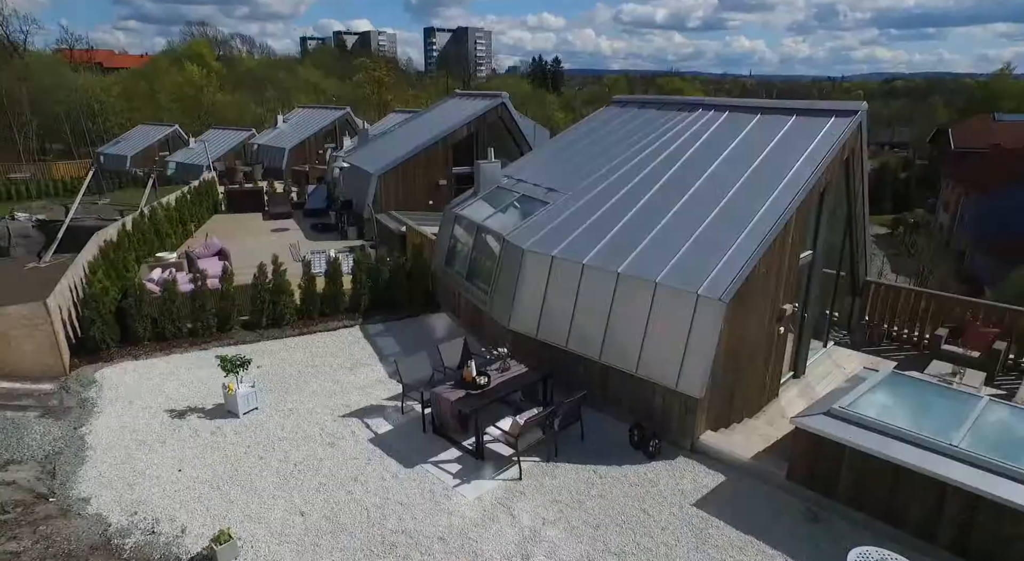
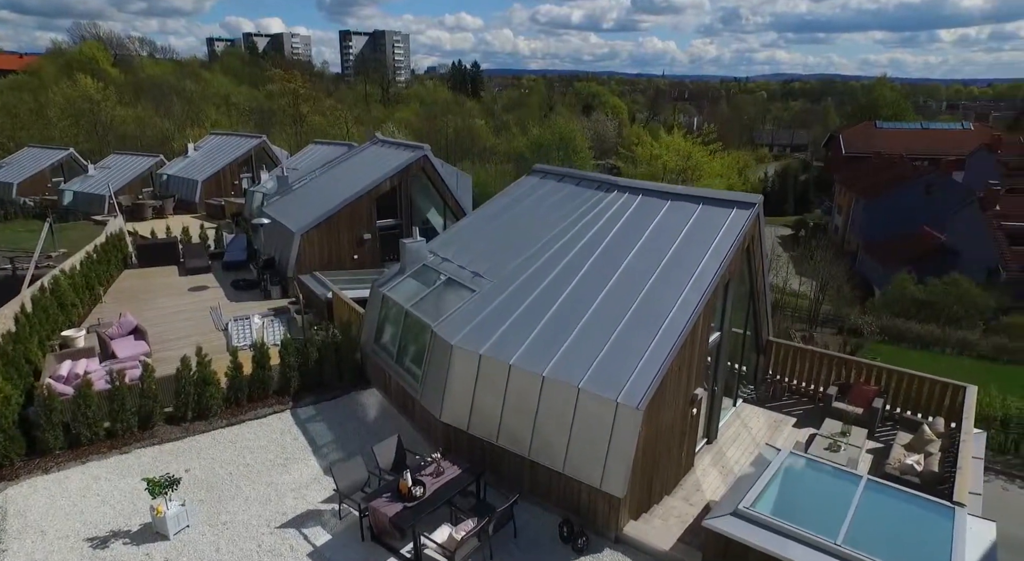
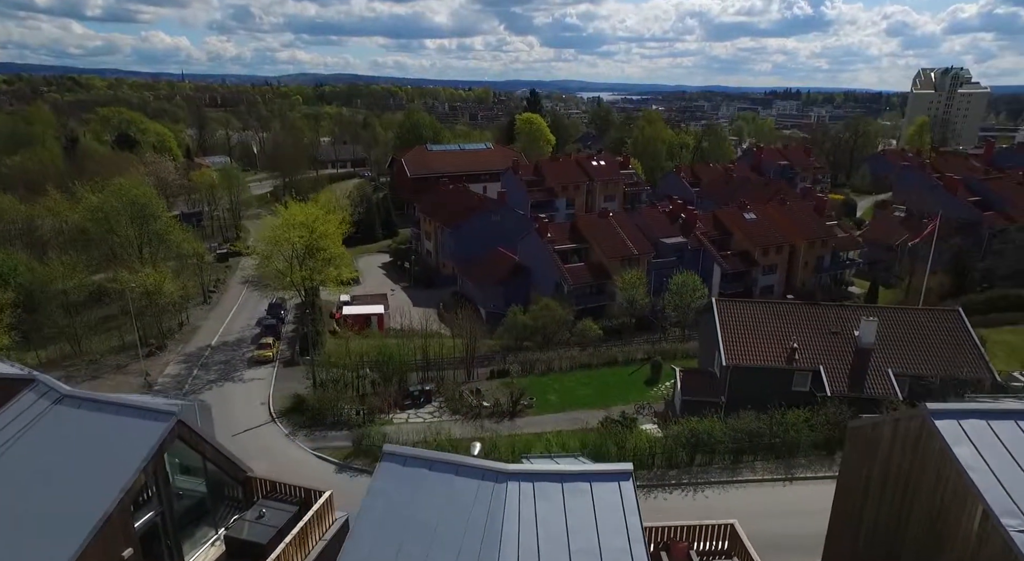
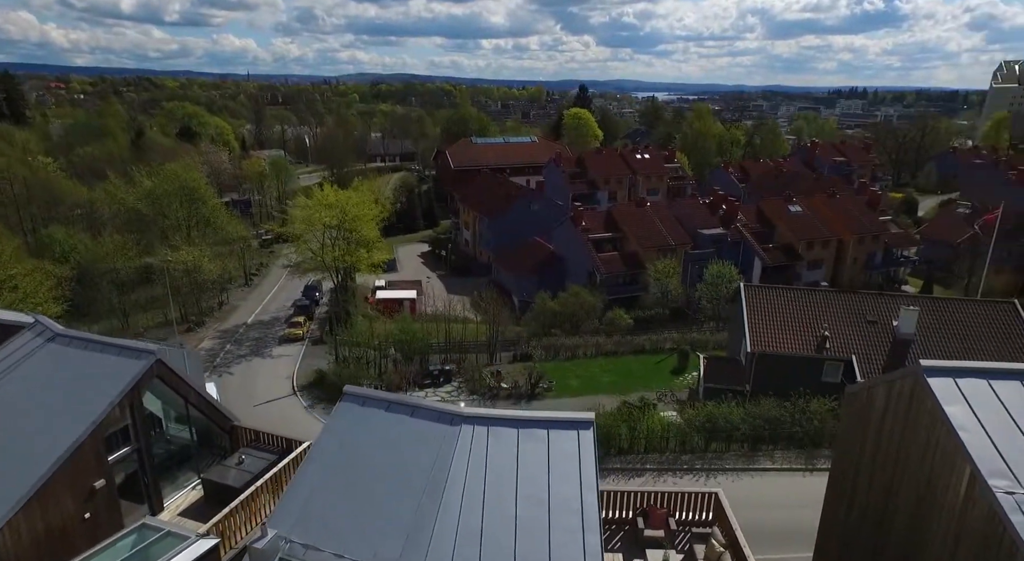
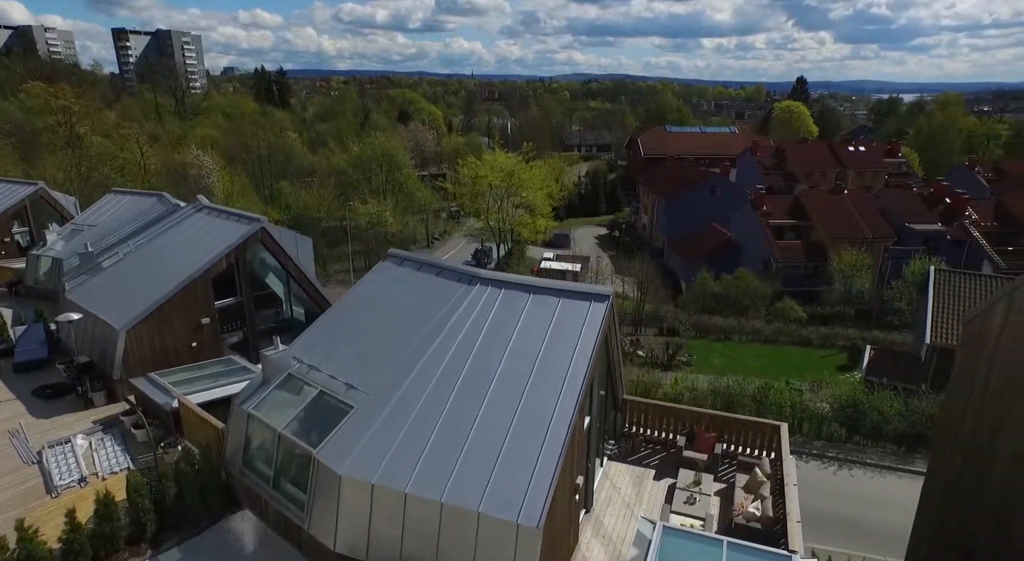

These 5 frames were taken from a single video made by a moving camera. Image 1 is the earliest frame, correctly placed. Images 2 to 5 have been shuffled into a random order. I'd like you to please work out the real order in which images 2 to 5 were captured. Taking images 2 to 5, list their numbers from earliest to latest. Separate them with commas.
2, 5, 4, 3
